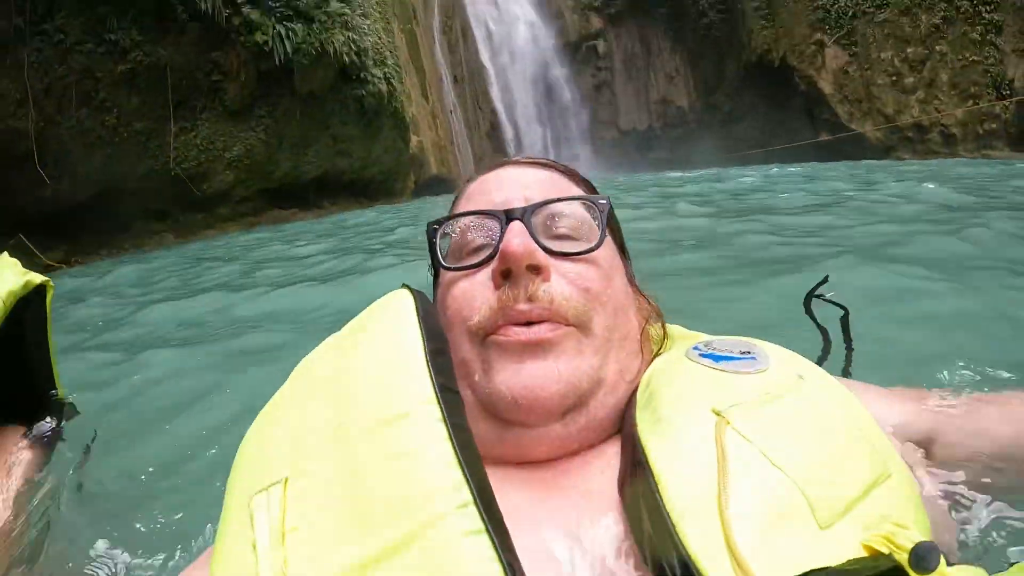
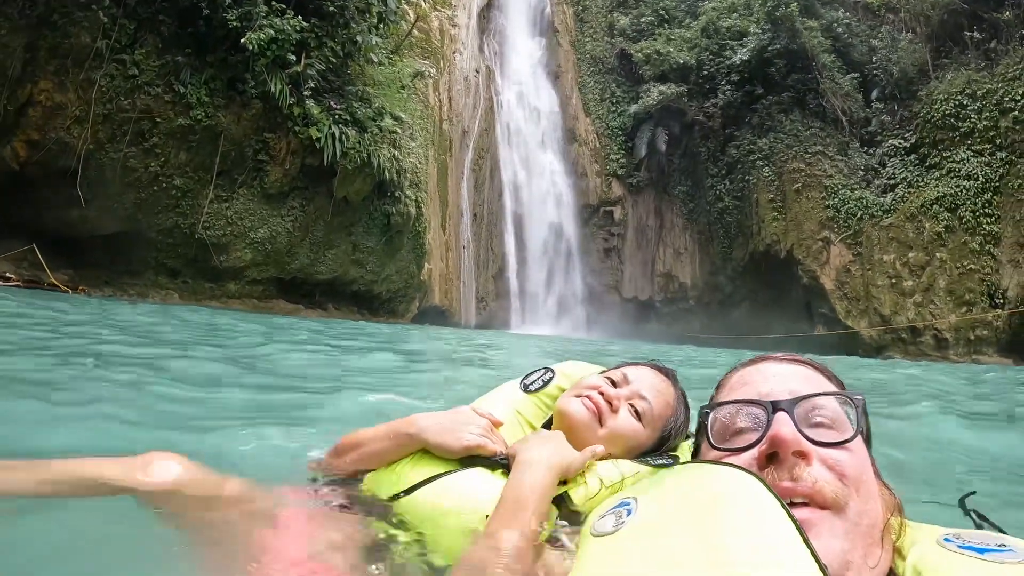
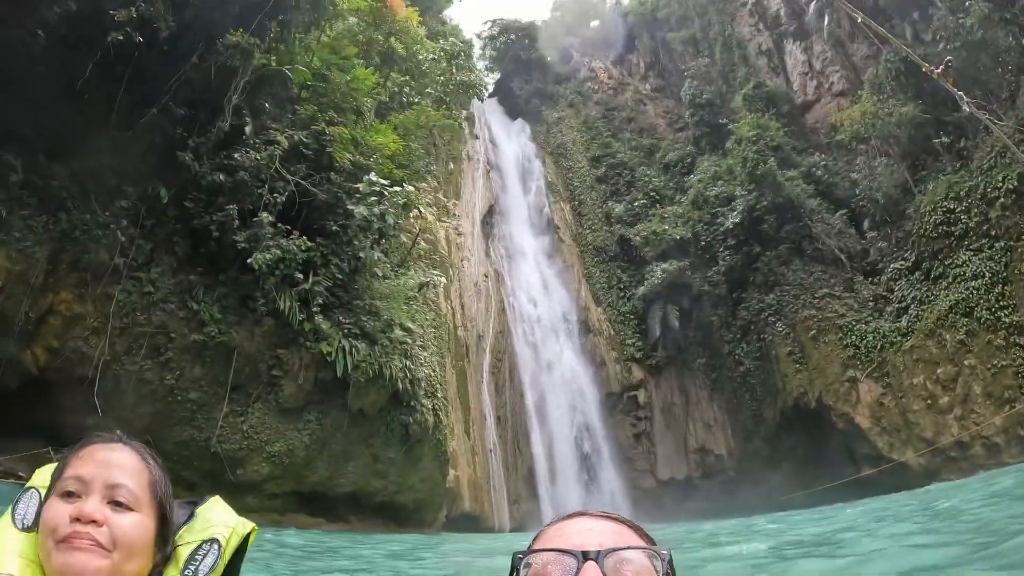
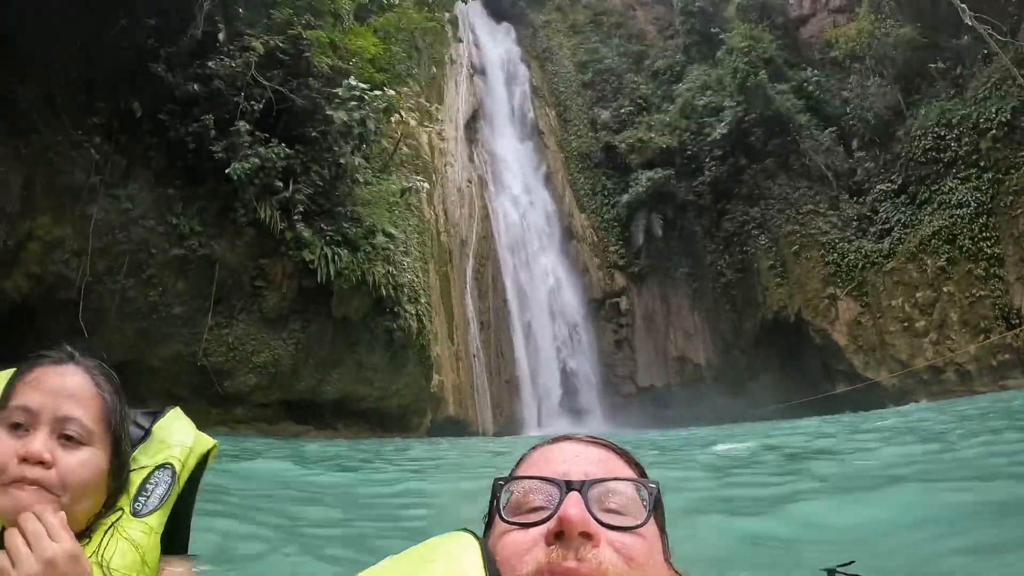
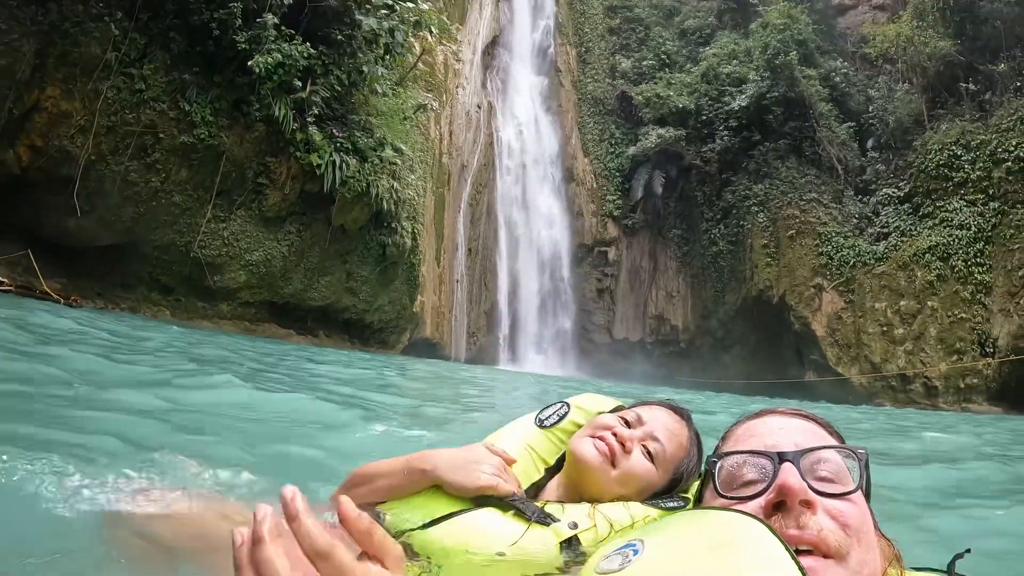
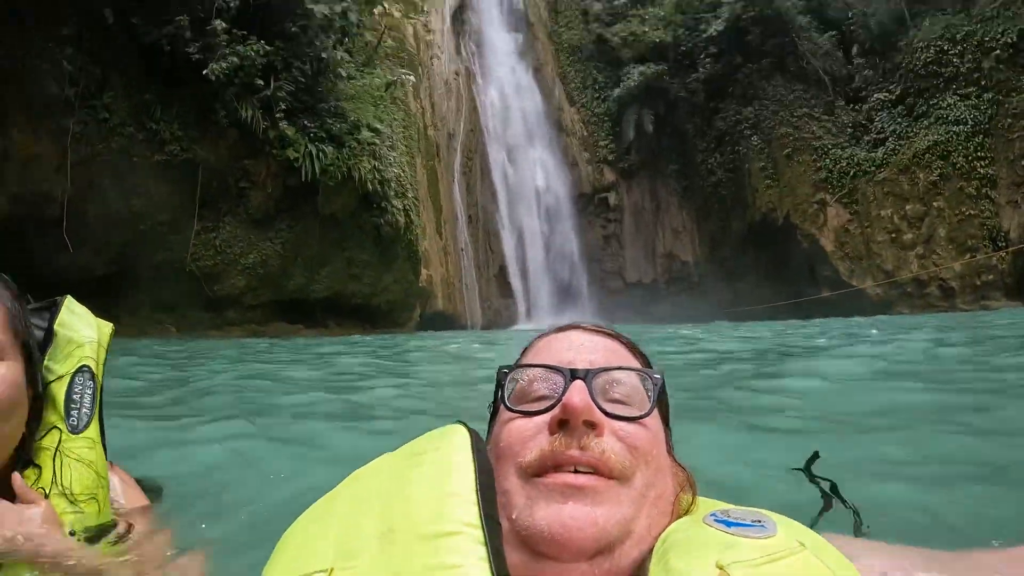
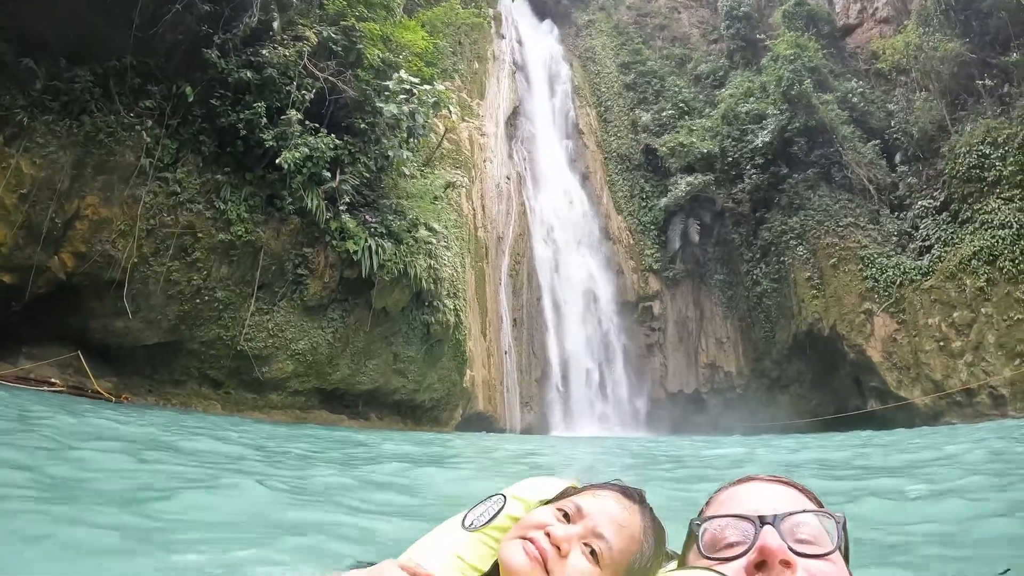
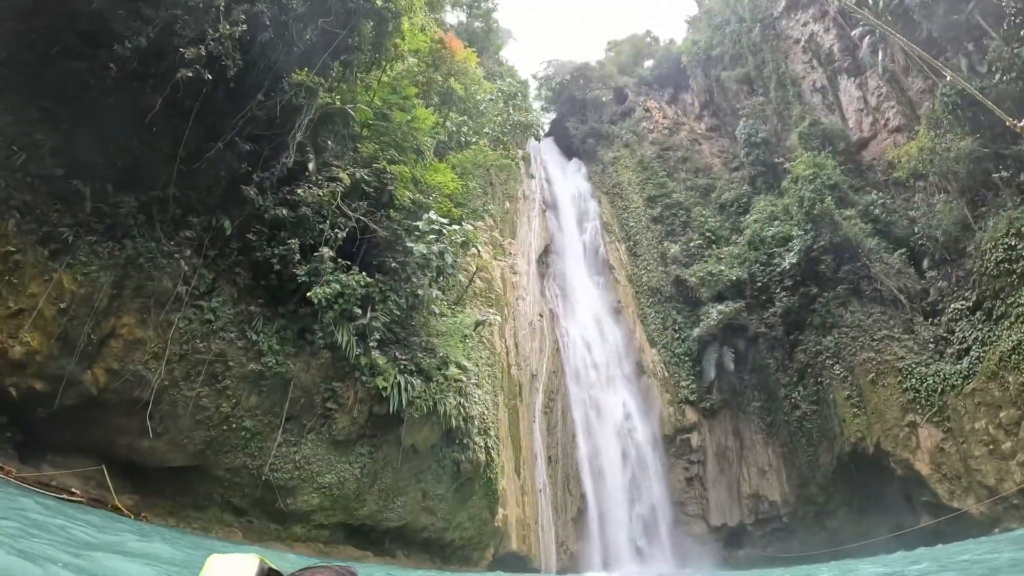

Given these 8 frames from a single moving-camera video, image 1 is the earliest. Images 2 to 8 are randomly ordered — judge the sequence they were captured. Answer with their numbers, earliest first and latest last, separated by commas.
6, 4, 3, 8, 7, 2, 5
